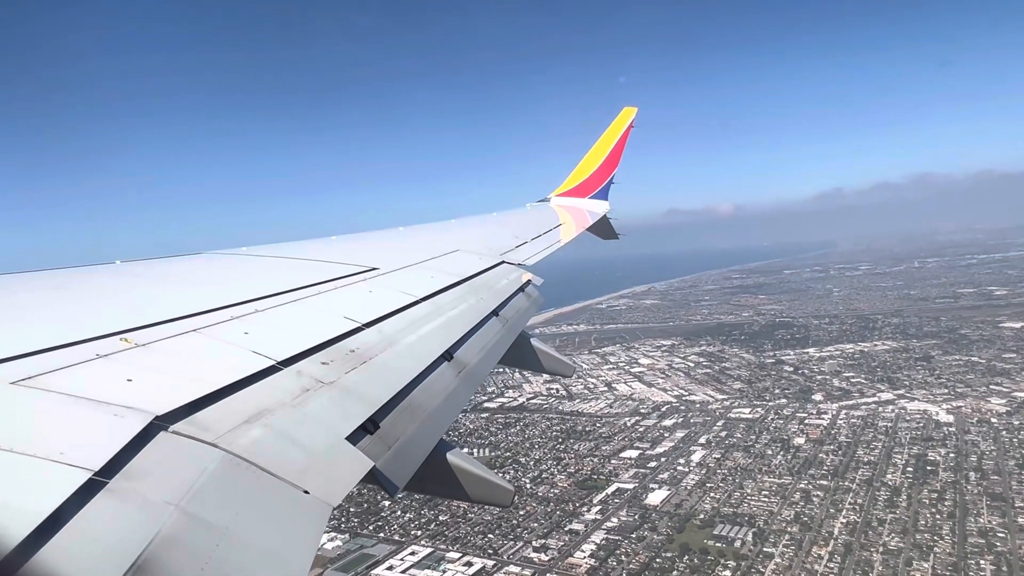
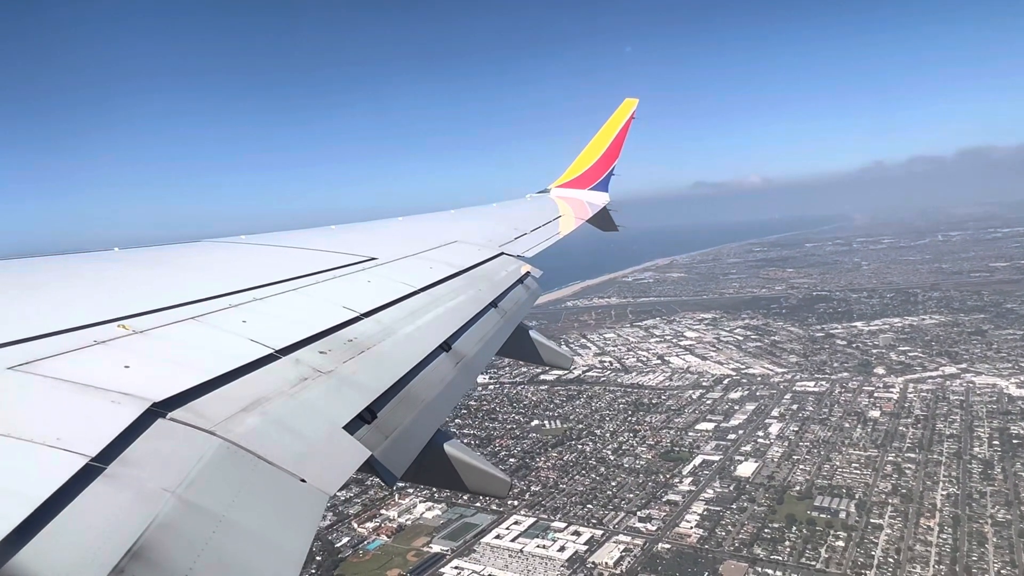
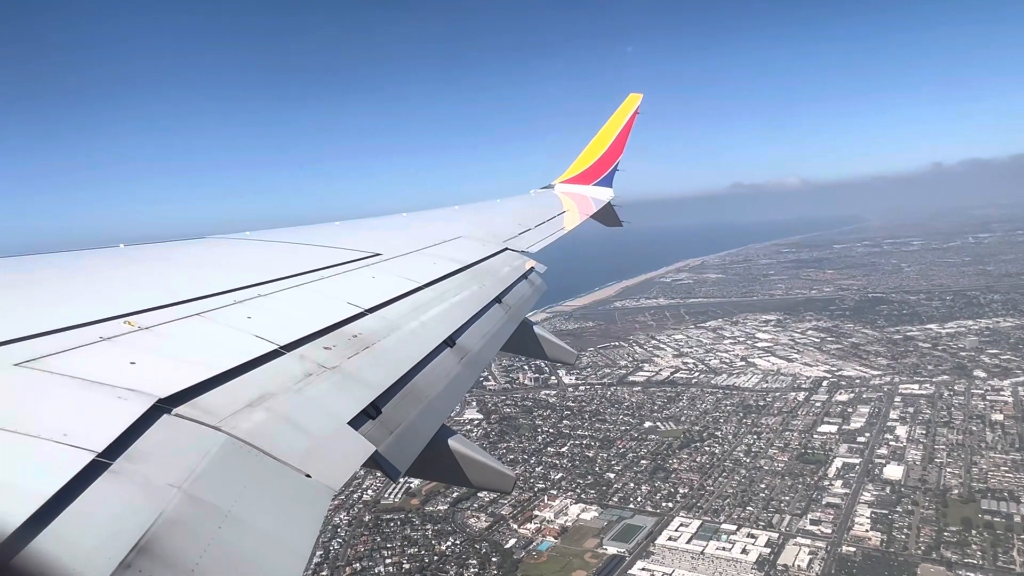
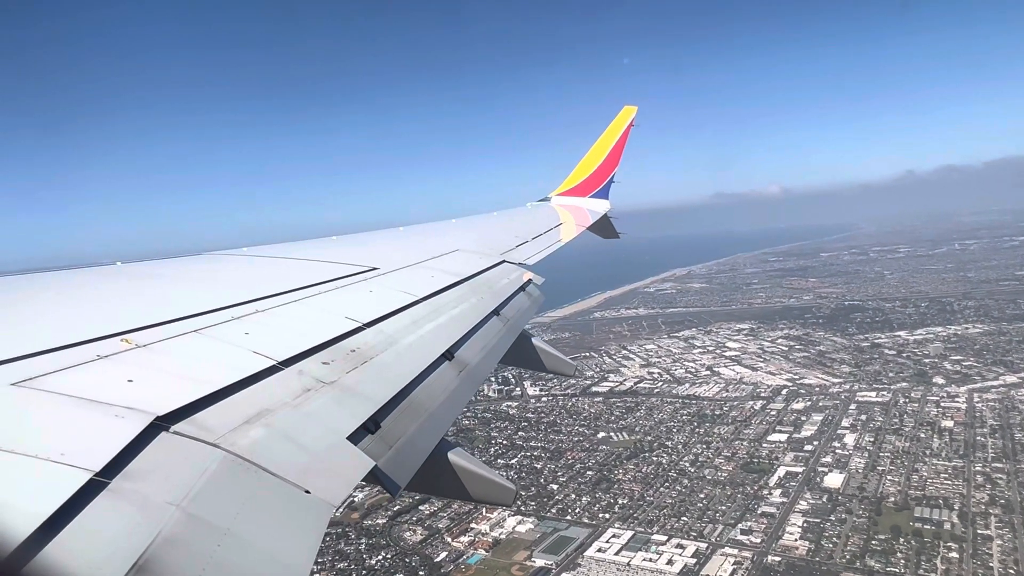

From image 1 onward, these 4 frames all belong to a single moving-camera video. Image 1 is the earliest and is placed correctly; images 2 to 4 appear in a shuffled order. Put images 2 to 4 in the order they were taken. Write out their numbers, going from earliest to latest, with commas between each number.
2, 4, 3
